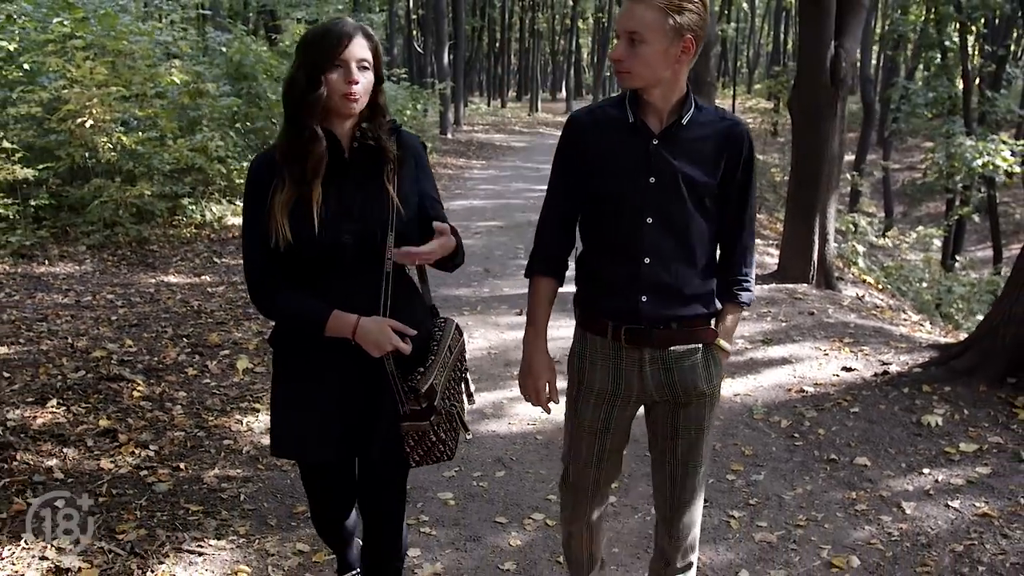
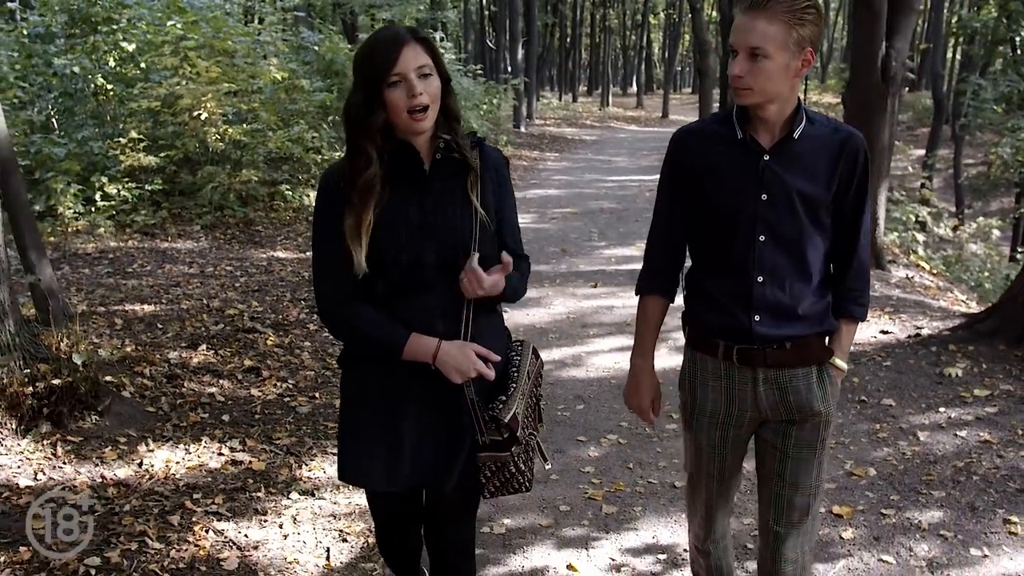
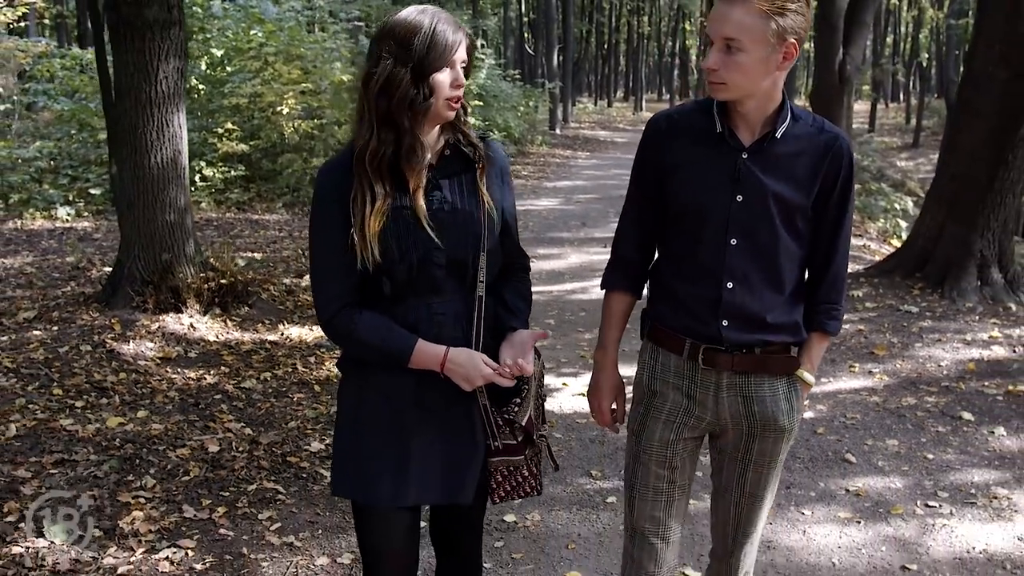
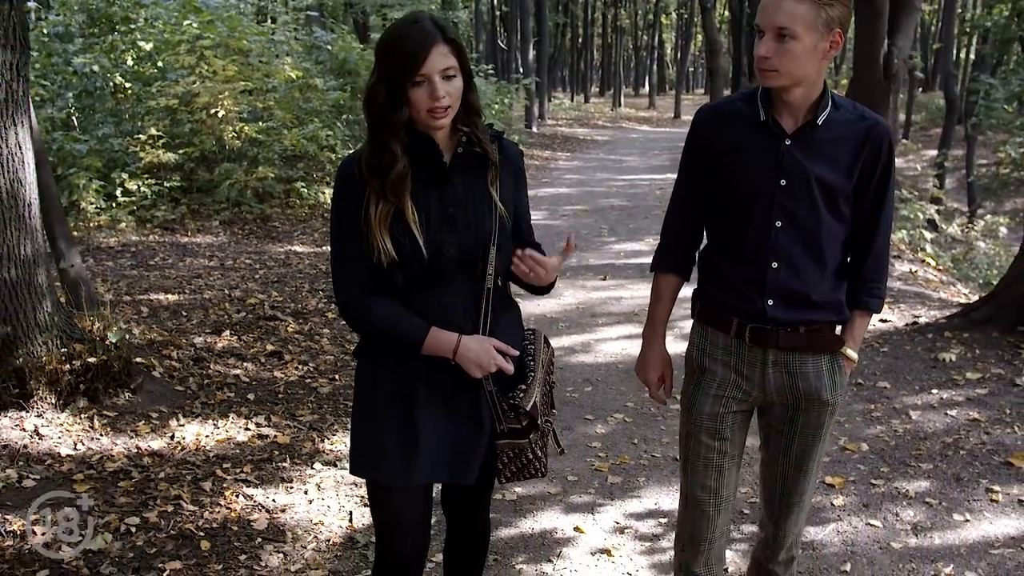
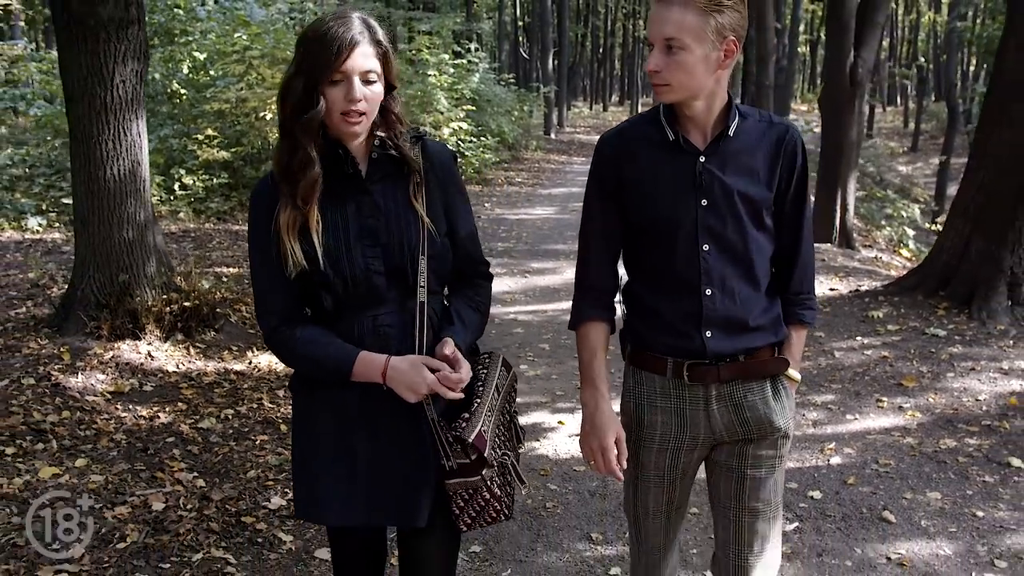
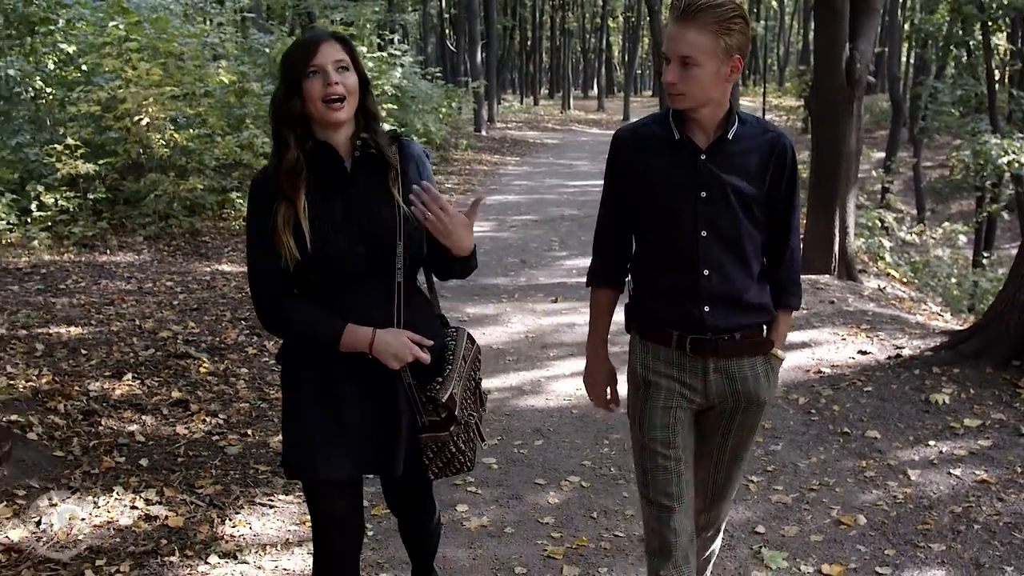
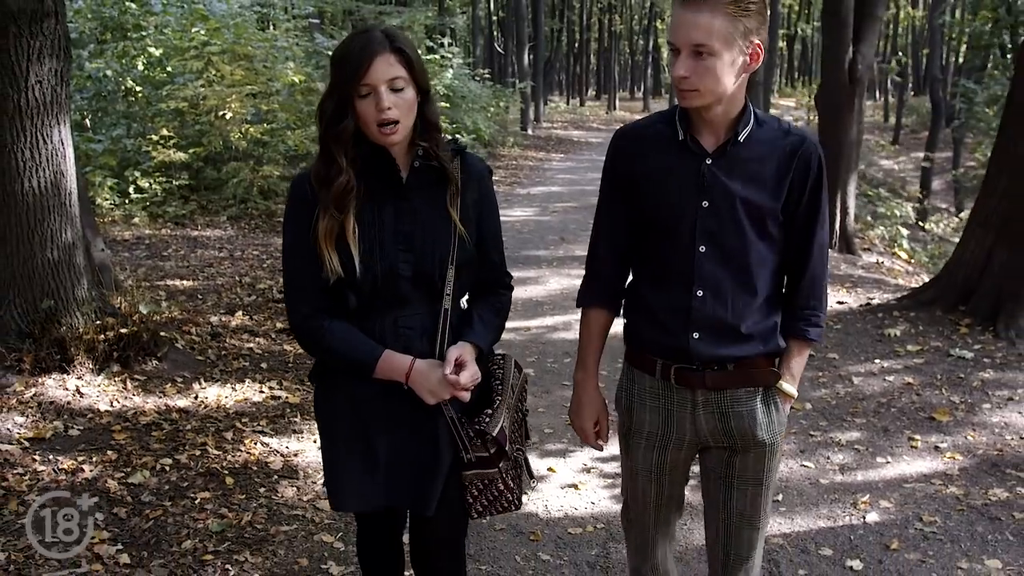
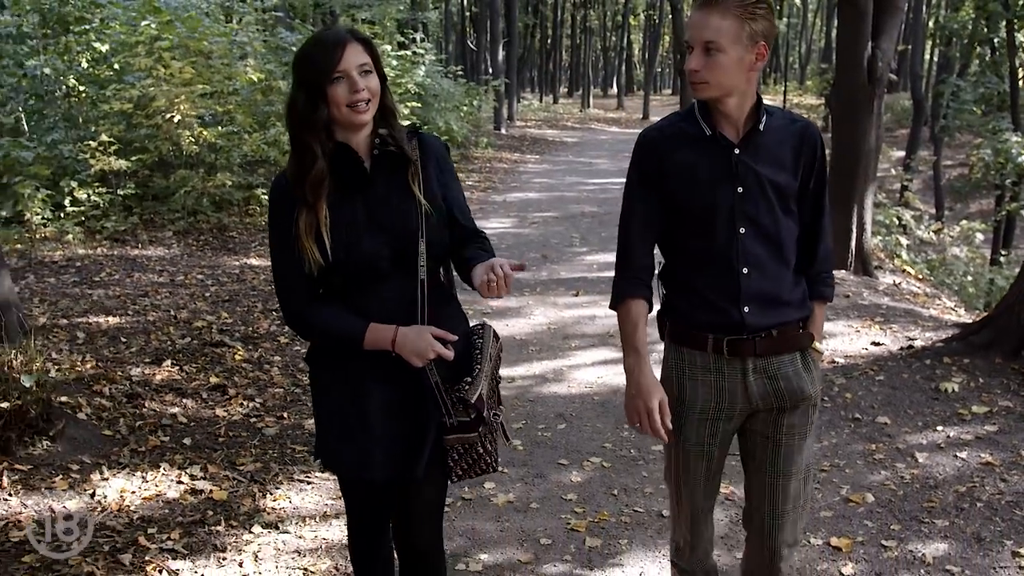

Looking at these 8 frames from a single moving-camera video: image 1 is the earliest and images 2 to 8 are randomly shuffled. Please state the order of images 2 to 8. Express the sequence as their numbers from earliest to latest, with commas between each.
6, 8, 2, 4, 7, 5, 3
